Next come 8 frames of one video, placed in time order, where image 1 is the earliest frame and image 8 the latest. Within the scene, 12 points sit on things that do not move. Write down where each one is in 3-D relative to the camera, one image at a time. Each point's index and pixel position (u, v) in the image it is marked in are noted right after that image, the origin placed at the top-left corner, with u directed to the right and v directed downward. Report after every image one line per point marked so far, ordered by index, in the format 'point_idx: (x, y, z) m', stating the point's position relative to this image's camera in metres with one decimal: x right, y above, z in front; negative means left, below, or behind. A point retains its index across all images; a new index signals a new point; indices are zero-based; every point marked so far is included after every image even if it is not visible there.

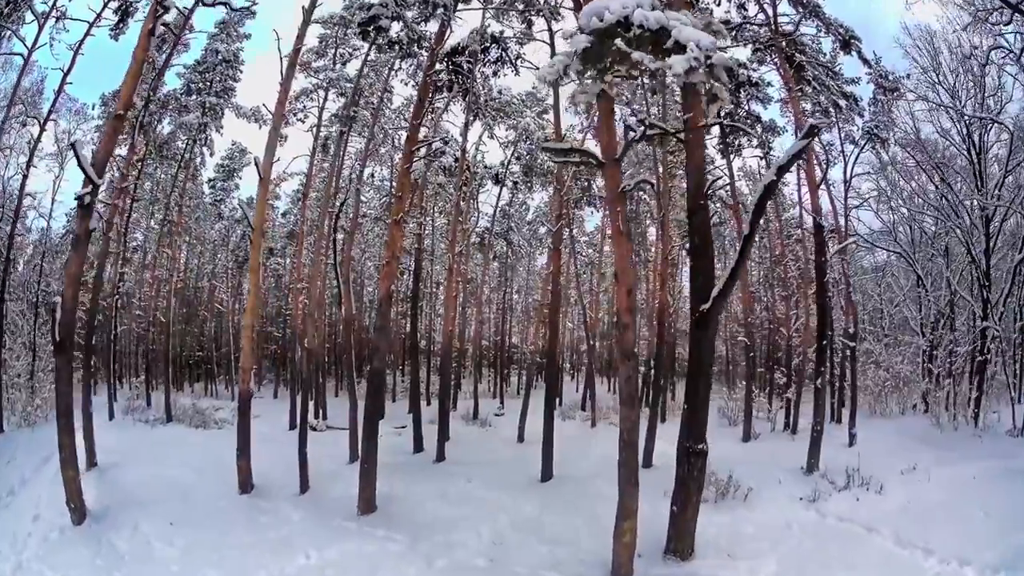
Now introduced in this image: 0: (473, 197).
0: (-1.2, +2.6, +18.7) m
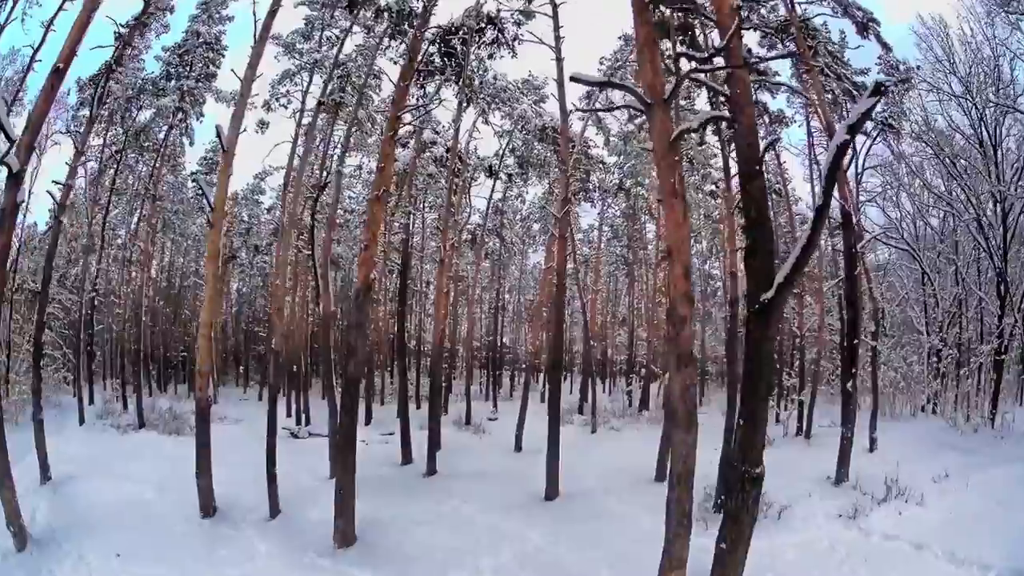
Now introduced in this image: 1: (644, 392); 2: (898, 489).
0: (-1.3, +2.7, +17.7) m
1: (+4.1, -3.2, +19.5) m
2: (+5.8, -3.0, +9.4) m
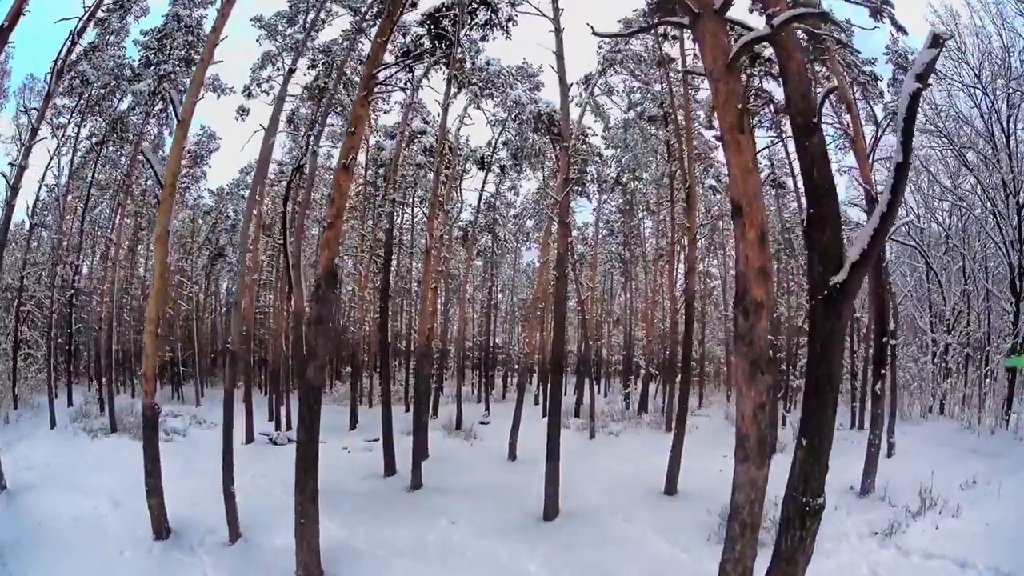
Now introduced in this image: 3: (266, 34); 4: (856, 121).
0: (-1.5, +2.8, +16.8) m
1: (+3.9, -3.1, +18.7) m
2: (+5.7, -2.9, +8.6) m
3: (-5.9, +6.1, +15.2) m
4: (+5.9, +2.6, +10.7) m
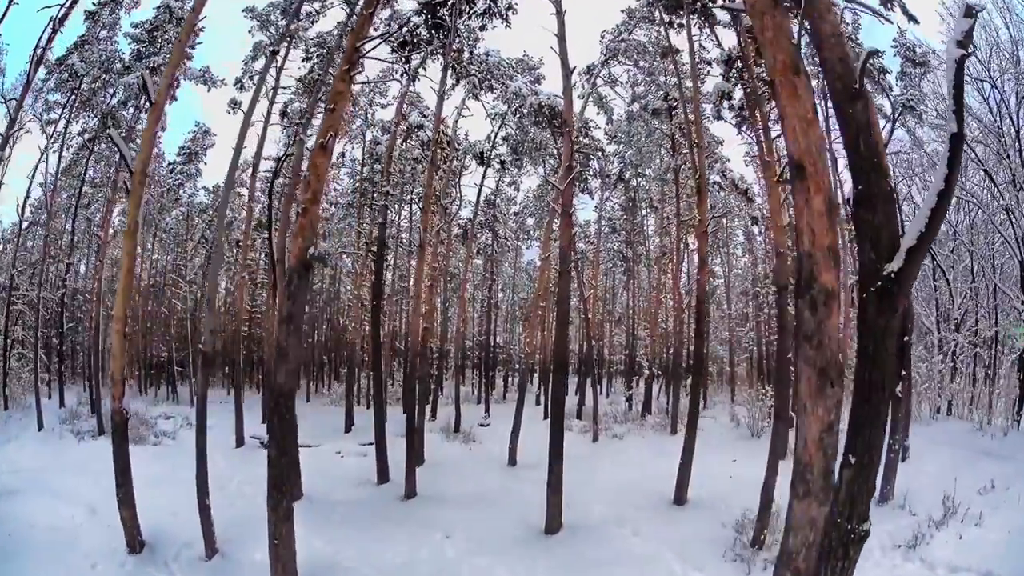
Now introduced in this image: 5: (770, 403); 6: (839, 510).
0: (-1.5, +2.8, +16.4) m
1: (+3.9, -3.1, +18.3) m
2: (+5.7, -2.8, +8.2) m
3: (-5.9, +6.1, +14.7) m
4: (+5.9, +2.6, +10.2) m
5: (+5.7, -2.6, +14.1) m
6: (+1.4, -0.9, +2.7) m
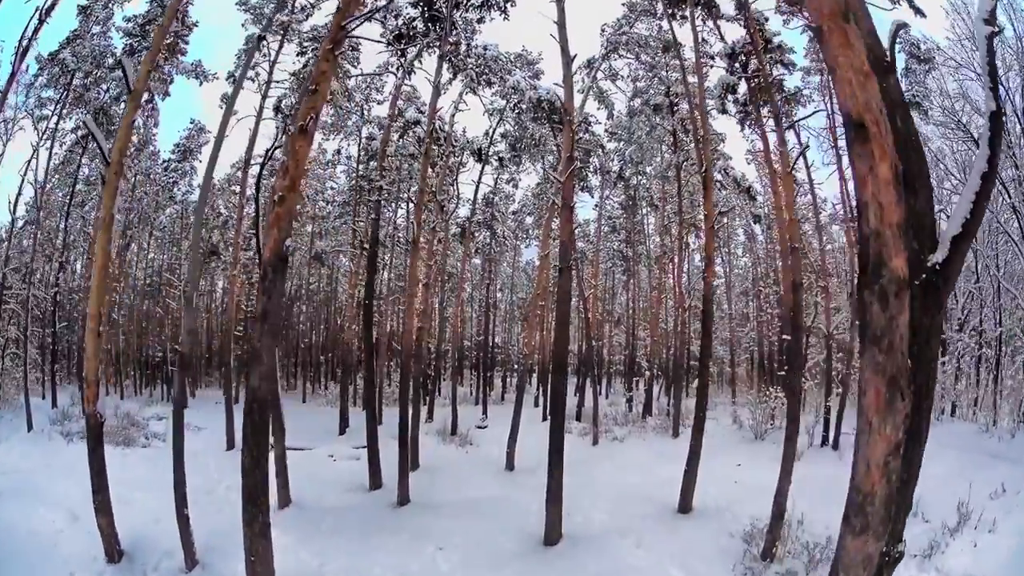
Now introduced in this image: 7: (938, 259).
0: (-1.5, +2.9, +16.1) m
1: (+3.8, -3.1, +18.0) m
2: (+5.7, -2.8, +7.9) m
3: (-5.9, +6.1, +14.4) m
4: (+5.9, +2.7, +9.9) m
5: (+5.7, -2.5, +13.8) m
6: (+1.4, -0.9, +2.4) m
7: (+1.6, +0.1, +2.4) m
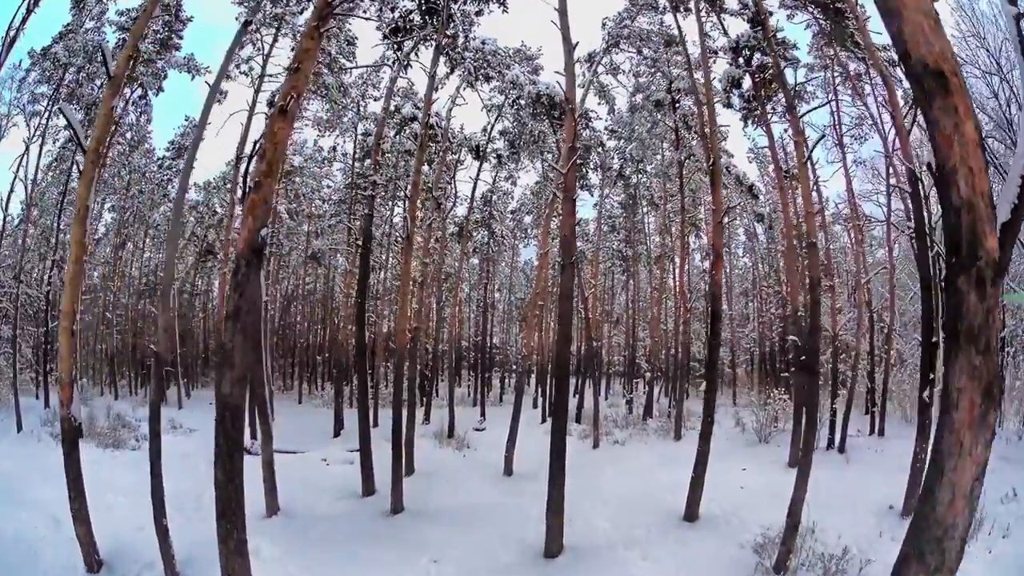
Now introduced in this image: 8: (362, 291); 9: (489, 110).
0: (-1.5, +2.9, +15.8) m
1: (+3.8, -3.1, +17.7) m
2: (+5.6, -2.8, +7.6) m
3: (-5.9, +6.2, +14.1) m
4: (+5.9, +2.7, +9.7) m
5: (+5.6, -2.5, +13.6) m
6: (+1.4, -0.9, +2.1) m
7: (+1.6, +0.1, +2.1) m
8: (-2.7, -0.1, +11.4) m
9: (-0.5, +3.9, +13.9) m
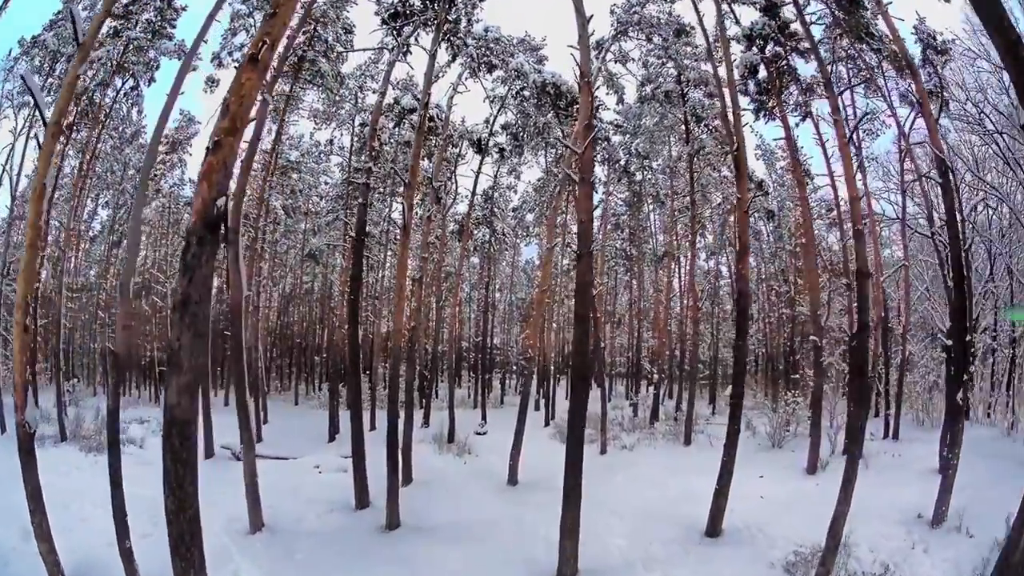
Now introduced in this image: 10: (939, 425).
0: (-1.5, +2.9, +15.3) m
1: (+3.8, -3.0, +17.2) m
2: (+5.7, -2.8, +7.1) m
3: (-5.9, +6.2, +13.6) m
4: (+6.0, +2.7, +9.1) m
5: (+5.7, -2.5, +13.0) m
6: (+1.4, -0.9, +1.6) m
7: (+1.6, +0.2, +1.5) m
8: (-2.7, 0.0, +10.8) m
9: (-0.4, +3.9, +13.3) m
10: (+10.3, -3.3, +15.4) m
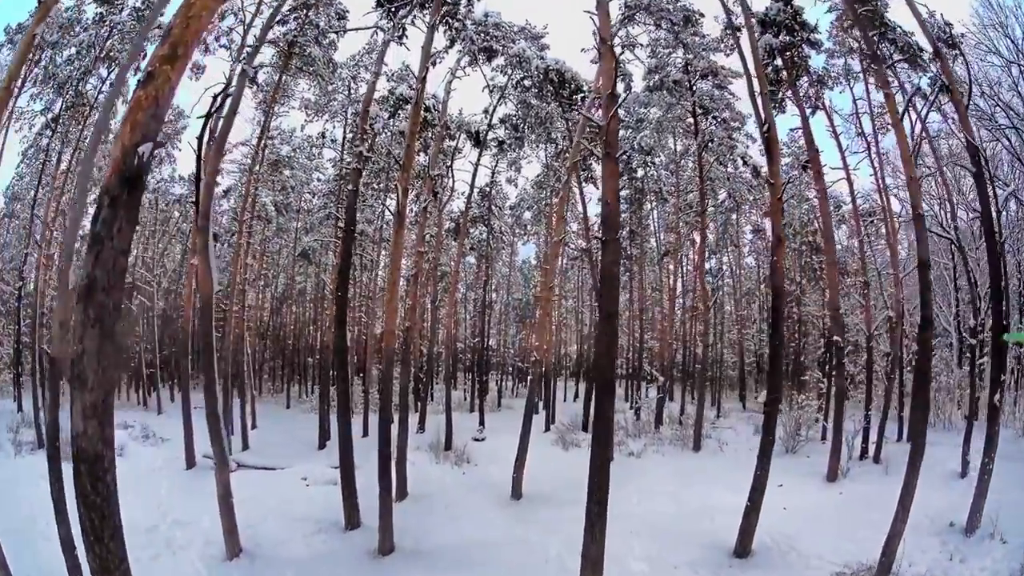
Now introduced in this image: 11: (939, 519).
0: (-1.5, +2.9, +14.6) m
1: (+3.8, -3.0, +16.6) m
2: (+5.8, -2.8, +6.5) m
3: (-5.8, +6.2, +12.9) m
4: (+6.0, +2.7, +8.6) m
5: (+5.7, -2.5, +12.5) m
6: (+1.5, -0.8, +1.0) m
7: (+1.8, +0.2, +0.9) m
8: (-2.6, 0.0, +10.2) m
9: (-0.4, +3.9, +12.7) m
10: (+10.3, -3.3, +14.9) m
11: (+5.5, -3.0, +8.2) m
